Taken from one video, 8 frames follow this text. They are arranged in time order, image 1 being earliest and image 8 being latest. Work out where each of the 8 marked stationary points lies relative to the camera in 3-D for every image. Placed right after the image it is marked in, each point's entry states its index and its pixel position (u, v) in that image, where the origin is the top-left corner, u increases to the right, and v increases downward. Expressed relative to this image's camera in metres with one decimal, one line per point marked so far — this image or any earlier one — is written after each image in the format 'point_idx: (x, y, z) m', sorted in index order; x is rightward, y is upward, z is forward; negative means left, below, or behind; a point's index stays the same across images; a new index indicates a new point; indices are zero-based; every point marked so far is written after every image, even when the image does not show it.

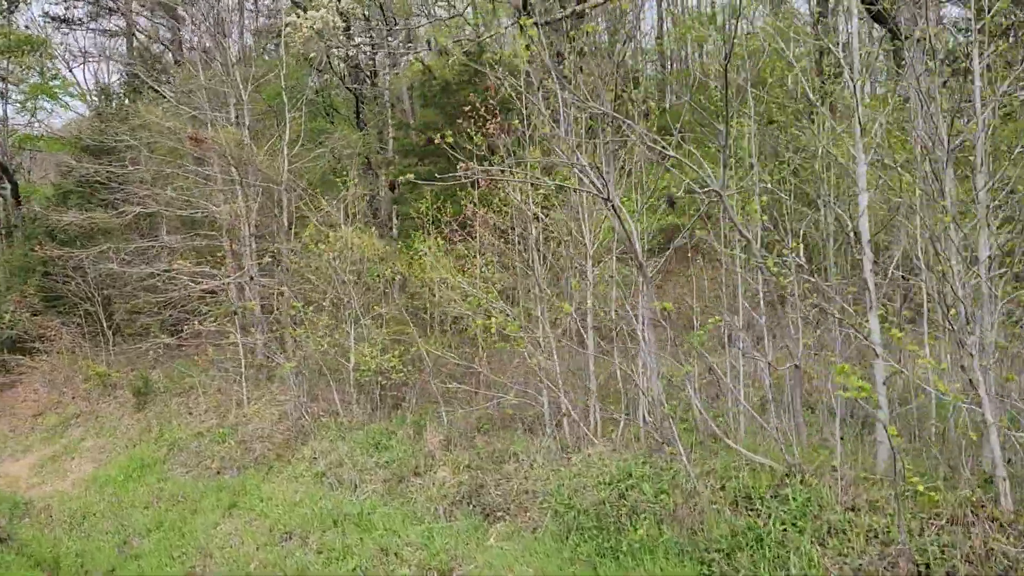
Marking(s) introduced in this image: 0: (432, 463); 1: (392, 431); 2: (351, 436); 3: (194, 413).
0: (-0.7, -1.5, +6.7) m
1: (-1.3, -1.5, +8.0) m
2: (-1.7, -1.6, +8.0) m
3: (-4.8, -1.9, +11.4) m
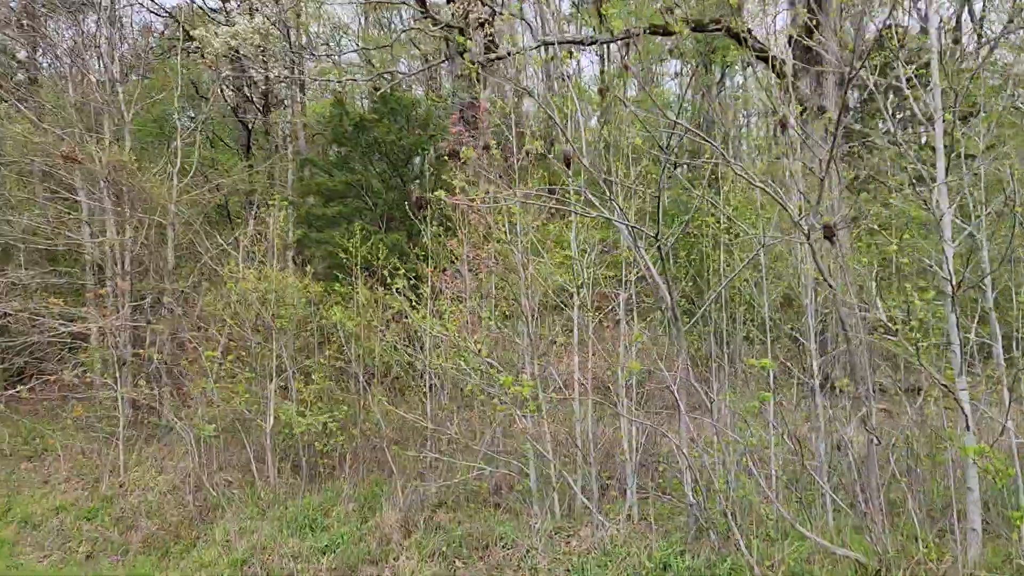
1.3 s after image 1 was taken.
0: (-0.9, -1.9, +5.6) m
1: (-1.6, -1.9, +6.8) m
2: (-2.1, -2.0, +6.7) m
3: (-5.7, -2.4, +9.4) m
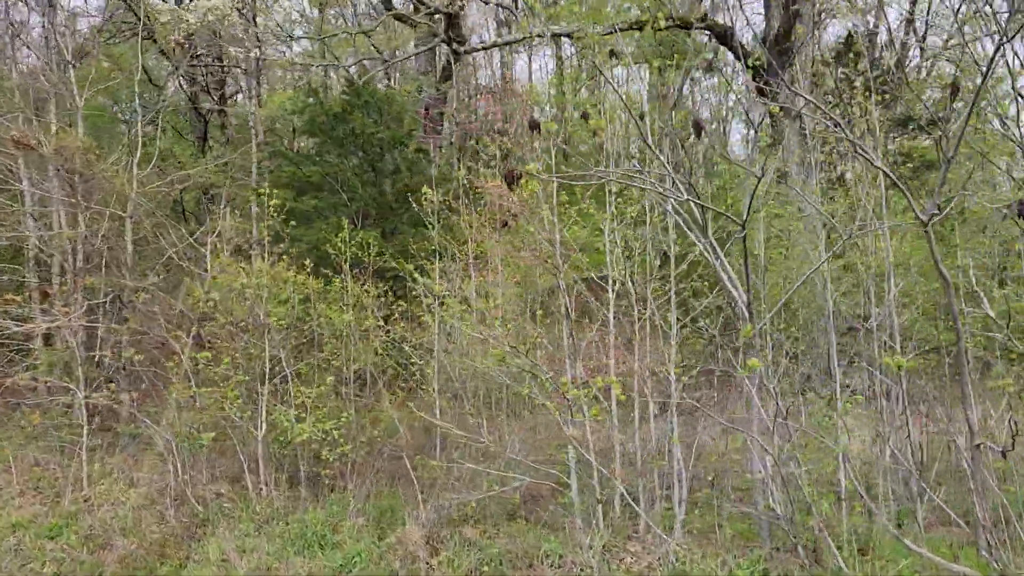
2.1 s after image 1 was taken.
0: (-0.6, -1.9, +5.1) m
1: (-1.5, -1.9, +6.2) m
2: (-1.9, -2.0, +6.1) m
3: (-5.7, -2.4, +8.6) m
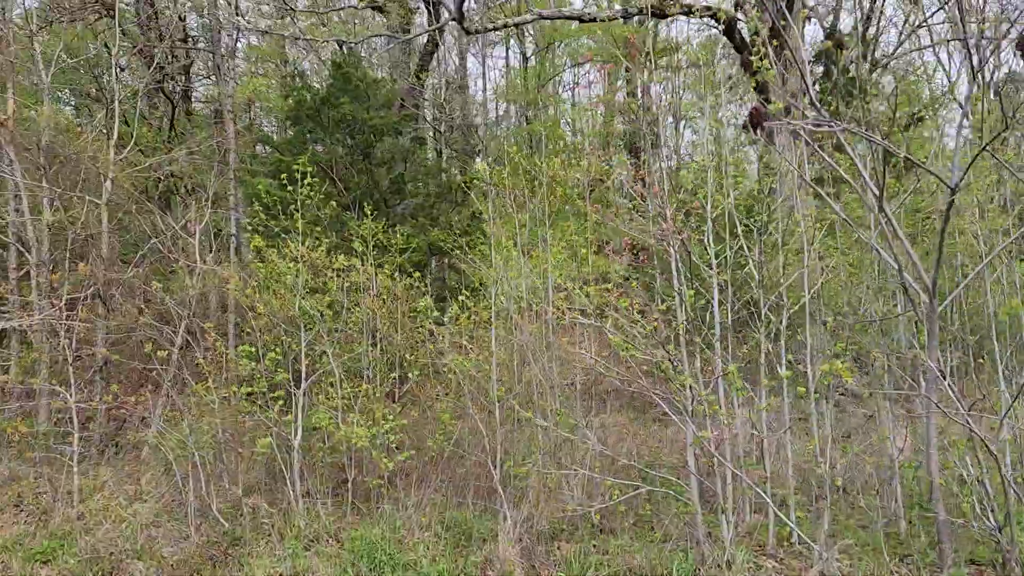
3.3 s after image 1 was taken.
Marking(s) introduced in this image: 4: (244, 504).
0: (+0.1, -1.8, +4.4) m
1: (-0.8, -1.8, +5.5) m
2: (-1.3, -1.9, +5.4) m
3: (-5.3, -2.3, +7.5) m
4: (-2.3, -1.8, +6.5) m
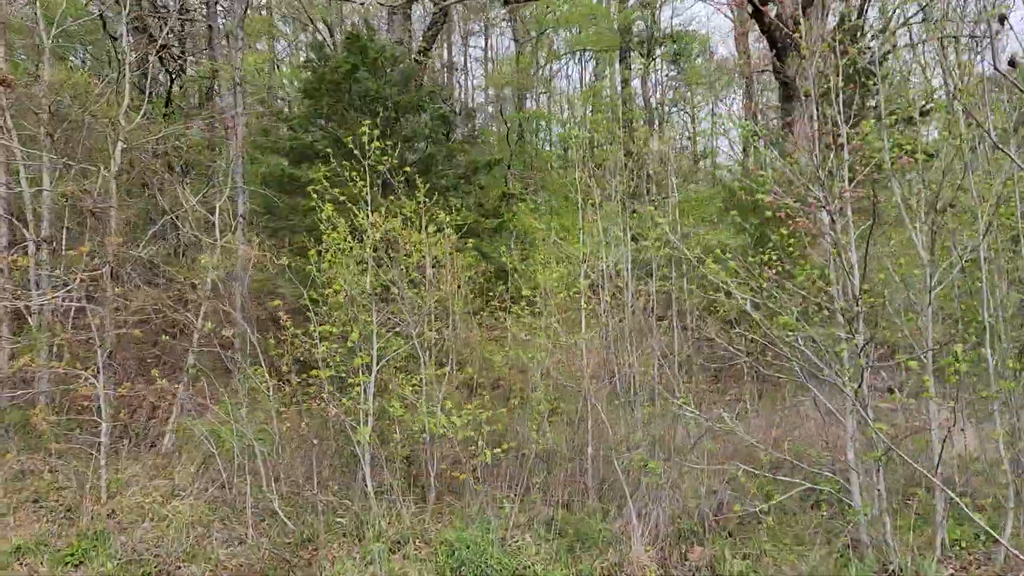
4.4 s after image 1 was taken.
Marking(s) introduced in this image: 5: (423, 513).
0: (+0.9, -1.6, +3.9) m
1: (-0.1, -1.6, +4.9) m
2: (-0.6, -1.7, +4.8) m
3: (-4.6, -2.0, +6.8) m
4: (-1.6, -1.6, +5.9) m
5: (-0.7, -1.6, +5.5) m
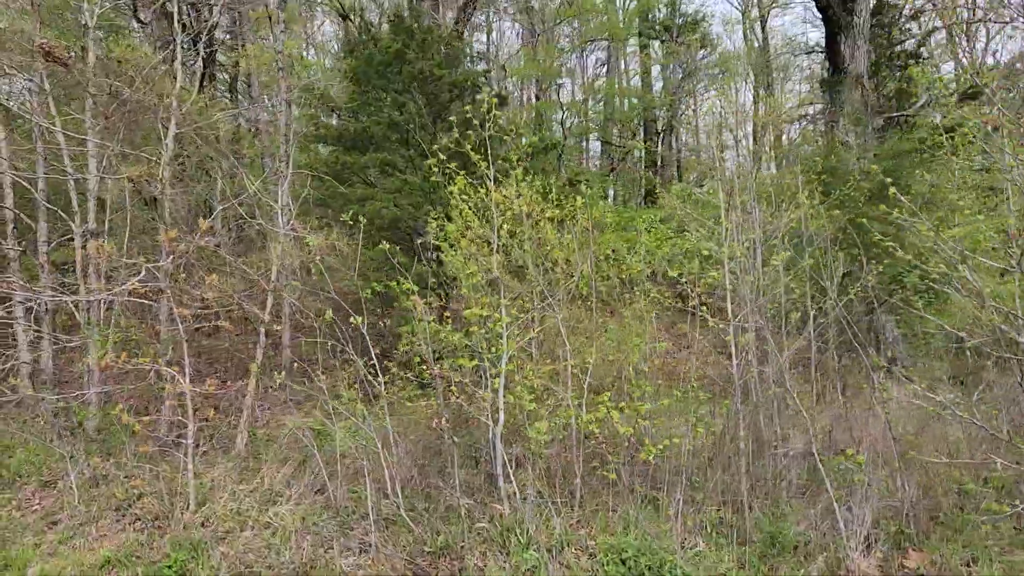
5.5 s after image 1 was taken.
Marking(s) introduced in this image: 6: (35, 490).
0: (+1.9, -1.5, +3.4) m
1: (+0.9, -1.5, +4.4) m
2: (+0.4, -1.6, +4.3) m
3: (-3.6, -1.9, +6.3) m
4: (-0.6, -1.5, +5.4) m
5: (+0.3, -1.5, +5.0) m
6: (-4.5, -1.9, +7.1) m
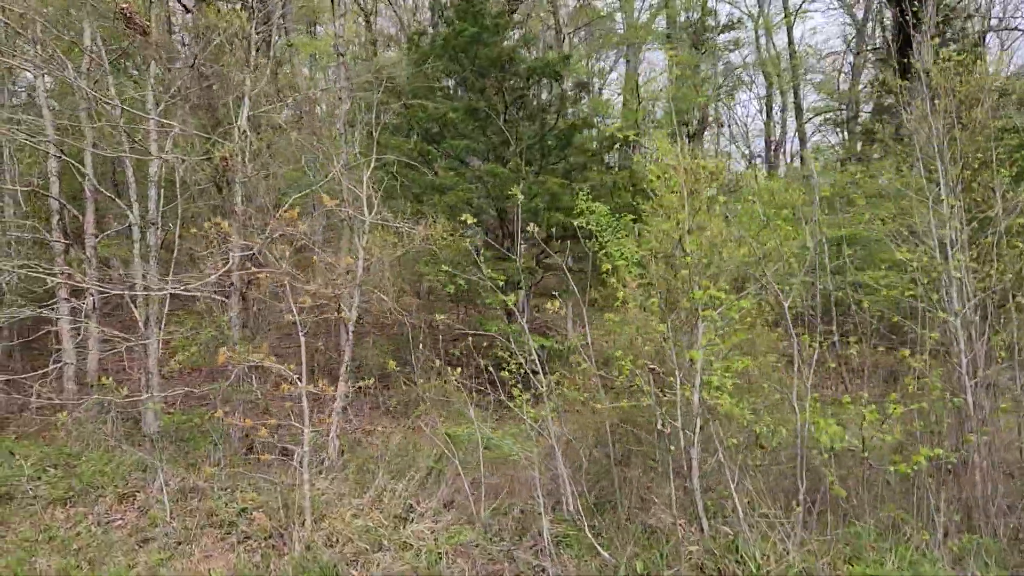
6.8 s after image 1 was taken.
0: (+3.0, -1.4, +2.7) m
1: (+2.0, -1.4, +3.7) m
2: (+1.6, -1.5, +3.6) m
3: (-2.5, -1.8, +5.5) m
4: (+0.5, -1.4, +4.7) m
5: (+1.4, -1.4, +4.3) m
6: (-3.3, -1.8, +6.4) m
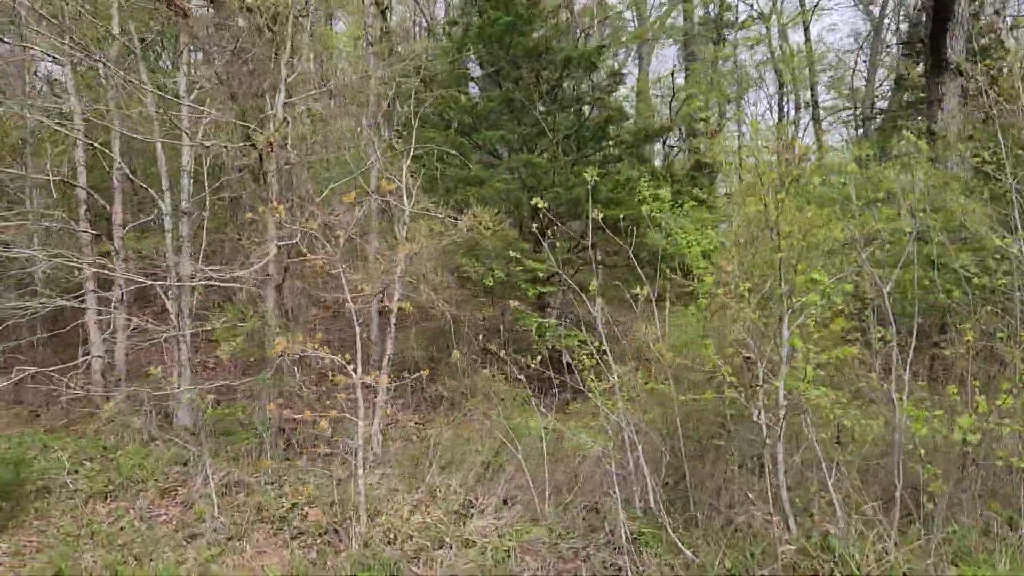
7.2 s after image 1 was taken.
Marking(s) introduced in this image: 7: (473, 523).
0: (+3.4, -1.3, +2.5) m
1: (+2.5, -1.3, +3.5) m
2: (+2.0, -1.4, +3.4) m
3: (-2.1, -1.7, +5.3) m
4: (+1.0, -1.3, +4.5) m
5: (+1.9, -1.3, +4.1) m
6: (-2.9, -1.7, +6.2) m
7: (-0.3, -1.5, +5.0) m
